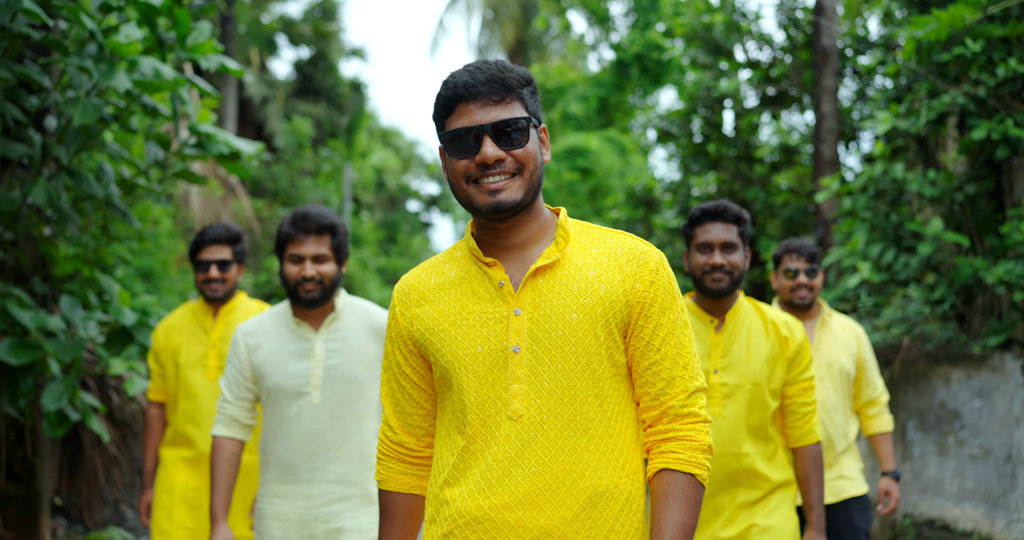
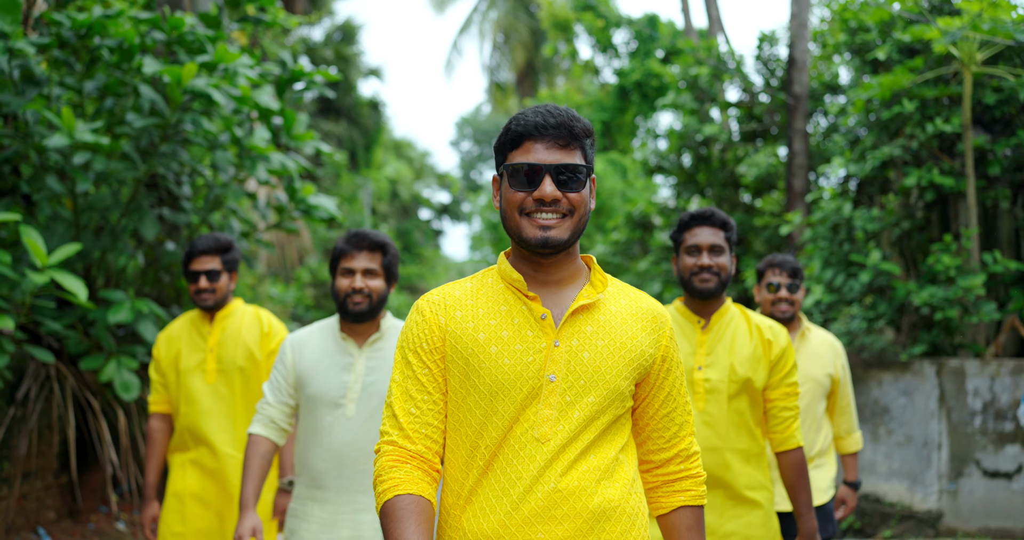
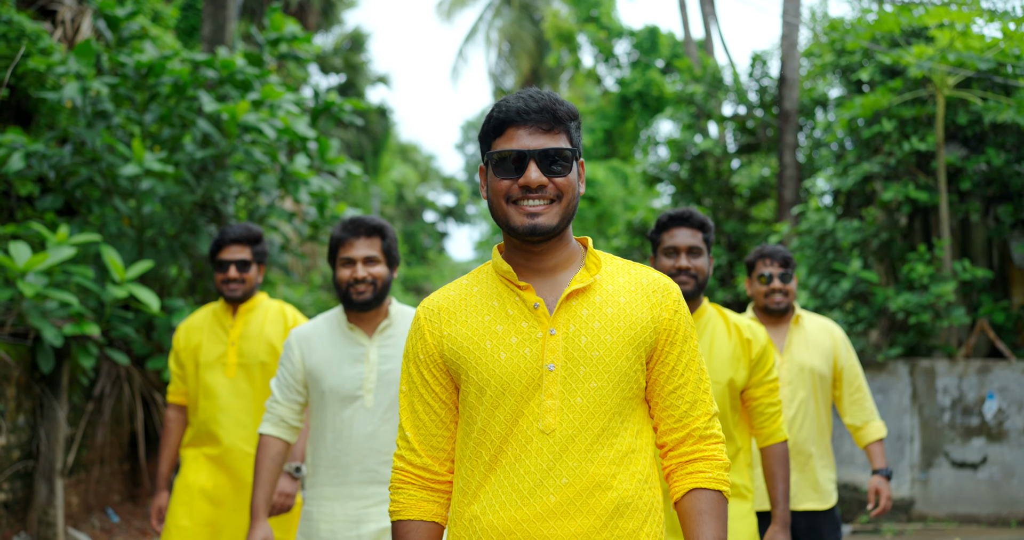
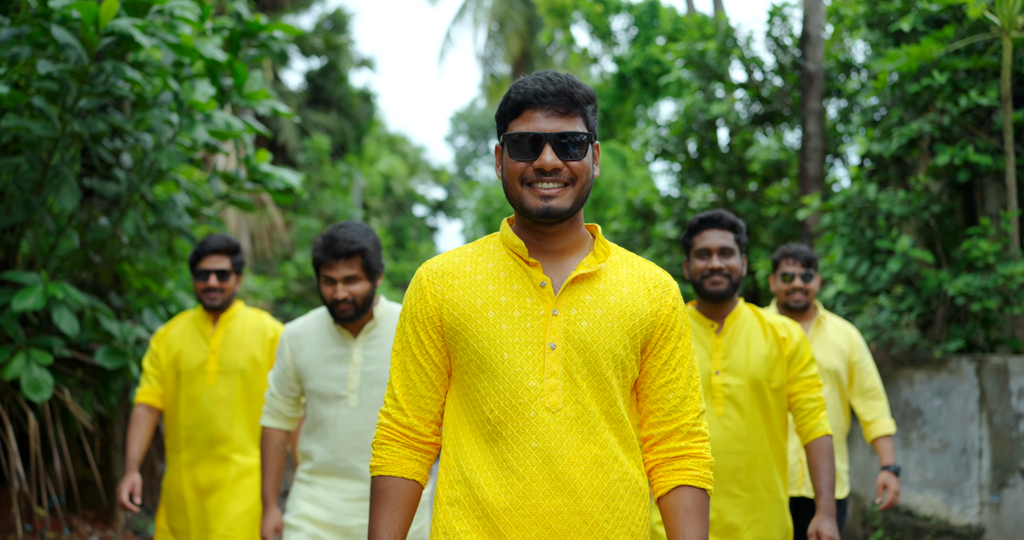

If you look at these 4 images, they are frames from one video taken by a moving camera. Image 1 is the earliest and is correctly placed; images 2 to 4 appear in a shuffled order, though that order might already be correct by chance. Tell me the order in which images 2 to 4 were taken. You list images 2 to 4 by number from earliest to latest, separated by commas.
4, 2, 3
